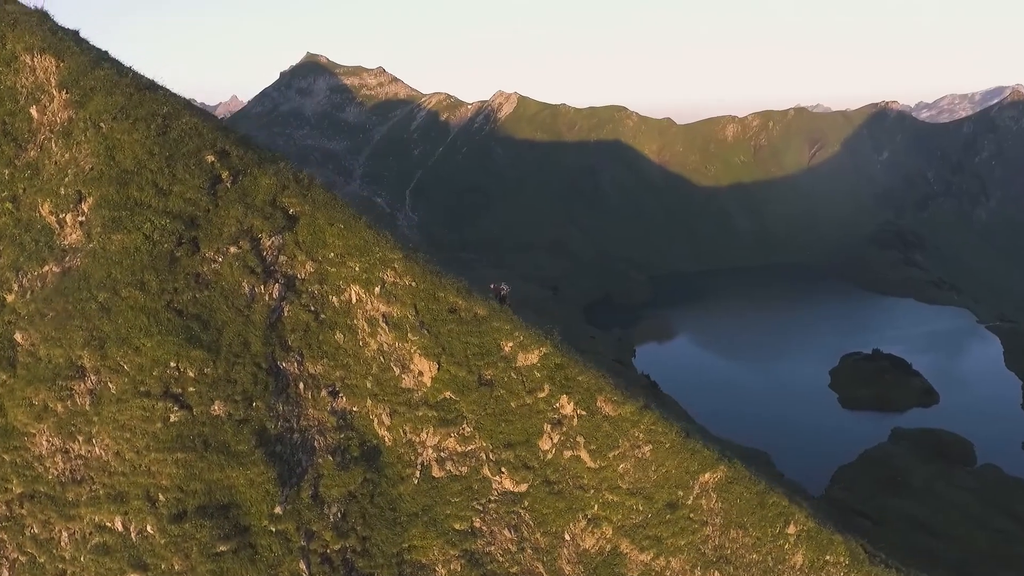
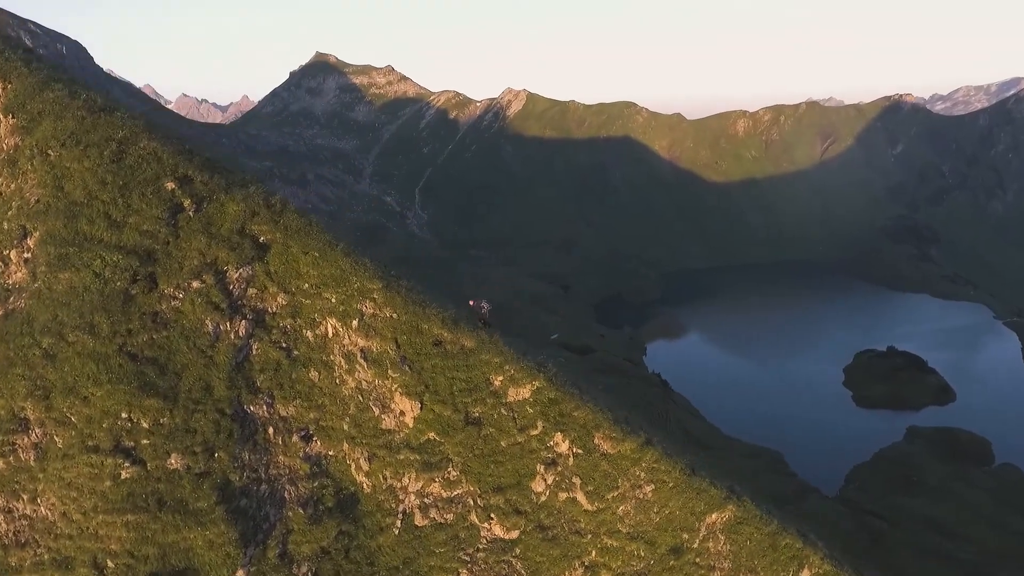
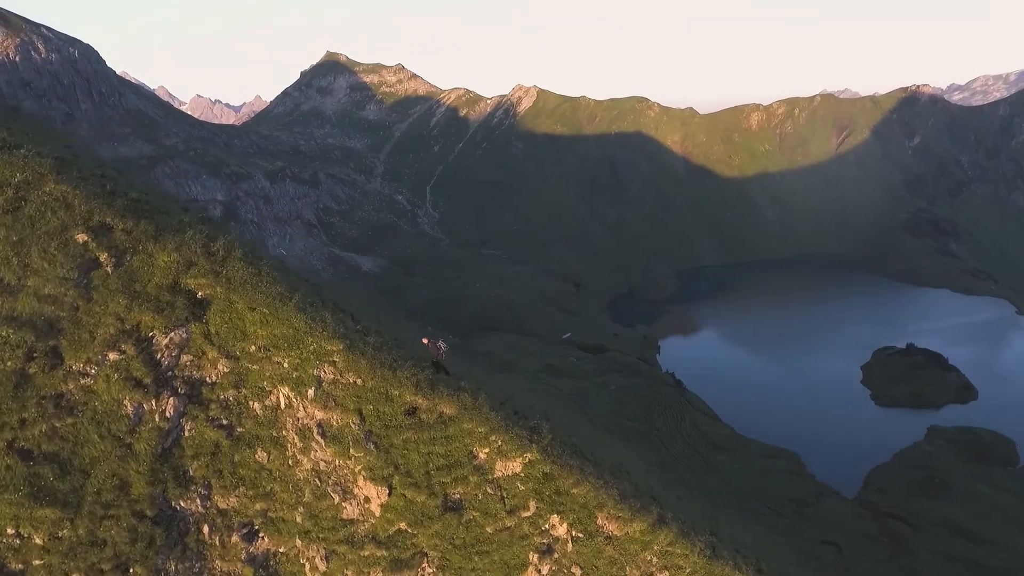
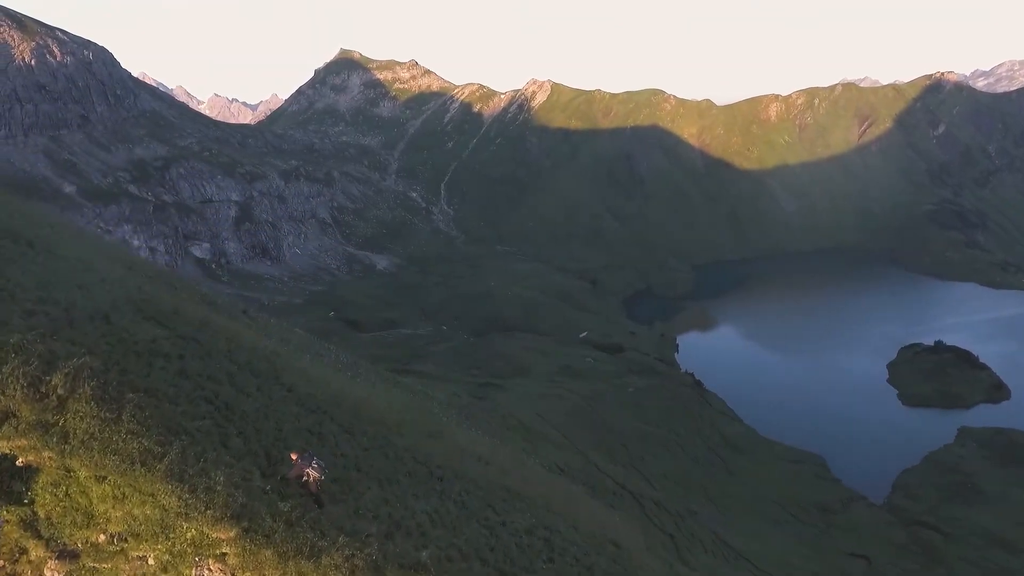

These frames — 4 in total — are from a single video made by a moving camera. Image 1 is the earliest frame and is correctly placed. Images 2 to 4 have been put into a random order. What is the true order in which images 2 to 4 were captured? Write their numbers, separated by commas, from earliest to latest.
2, 3, 4
